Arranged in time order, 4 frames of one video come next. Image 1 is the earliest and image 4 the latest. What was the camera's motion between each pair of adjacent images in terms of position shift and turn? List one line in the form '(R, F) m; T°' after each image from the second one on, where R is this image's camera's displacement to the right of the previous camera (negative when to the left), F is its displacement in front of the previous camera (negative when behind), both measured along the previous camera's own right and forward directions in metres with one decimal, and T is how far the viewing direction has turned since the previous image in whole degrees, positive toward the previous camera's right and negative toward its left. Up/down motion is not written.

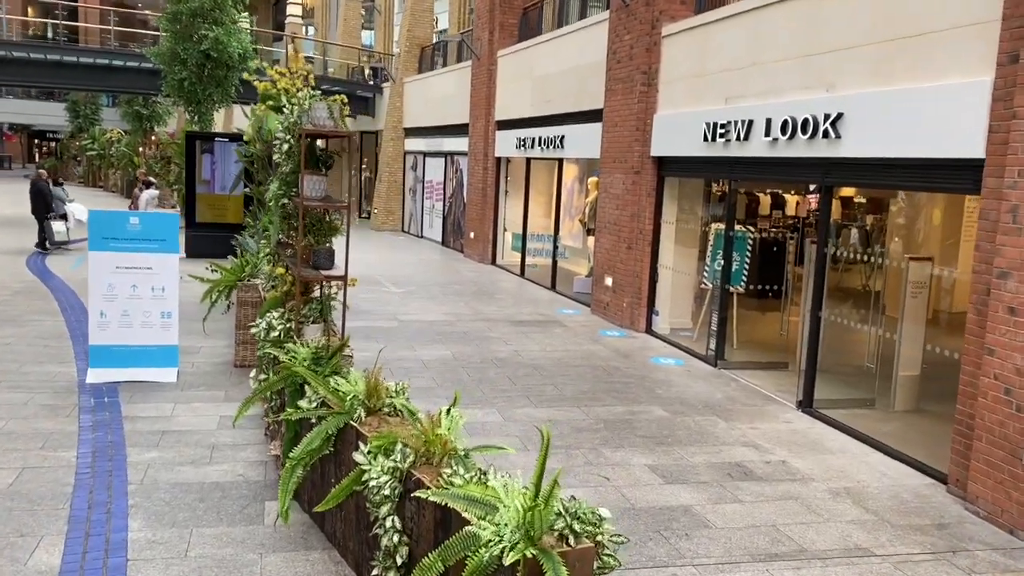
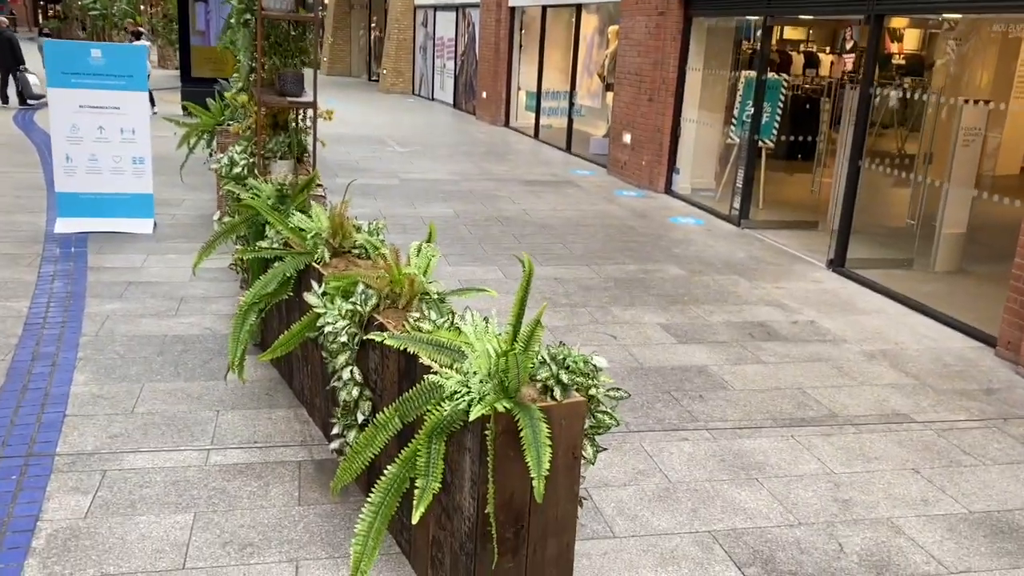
(+0.1, +0.7) m; -1°
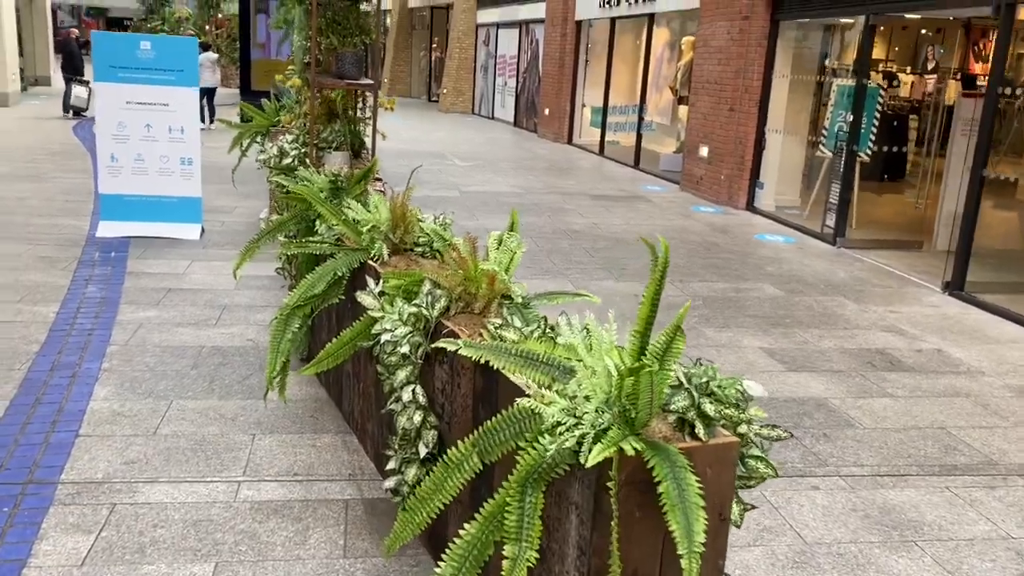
(-0.2, +0.7) m; -3°
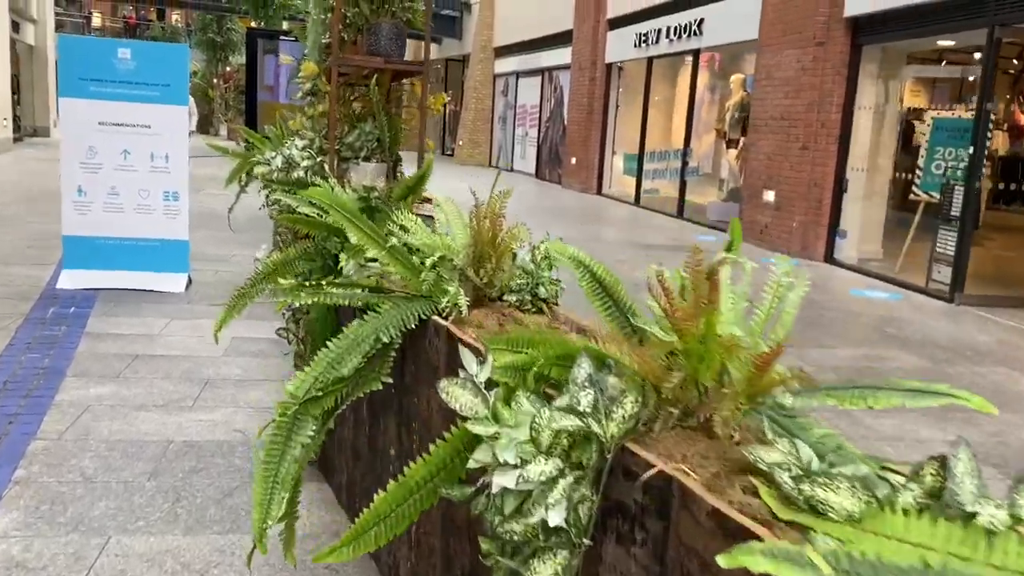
(-0.4, +1.4) m; 0°
